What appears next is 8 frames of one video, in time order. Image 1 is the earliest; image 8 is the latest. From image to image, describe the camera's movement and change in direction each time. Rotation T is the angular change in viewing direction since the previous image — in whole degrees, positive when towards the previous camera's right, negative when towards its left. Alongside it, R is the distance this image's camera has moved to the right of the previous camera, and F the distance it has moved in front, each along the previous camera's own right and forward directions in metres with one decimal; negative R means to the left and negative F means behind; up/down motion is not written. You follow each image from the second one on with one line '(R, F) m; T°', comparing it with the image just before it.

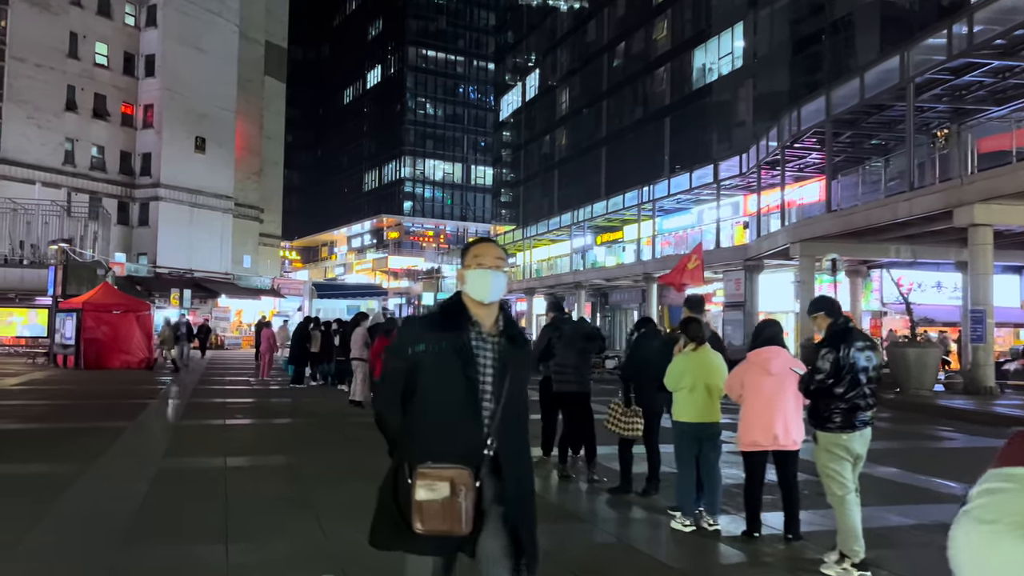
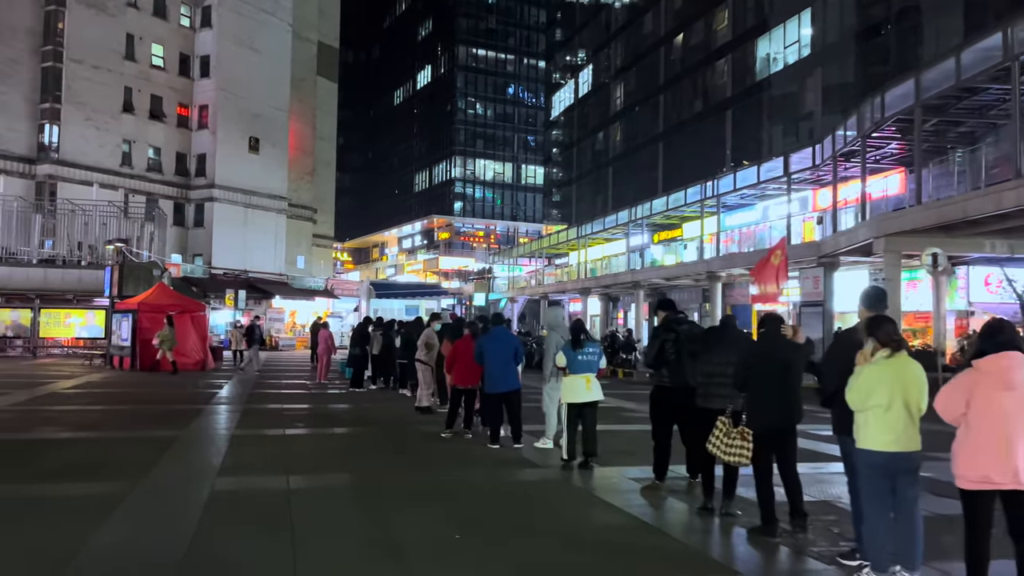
(-0.4, +0.9) m; -3°
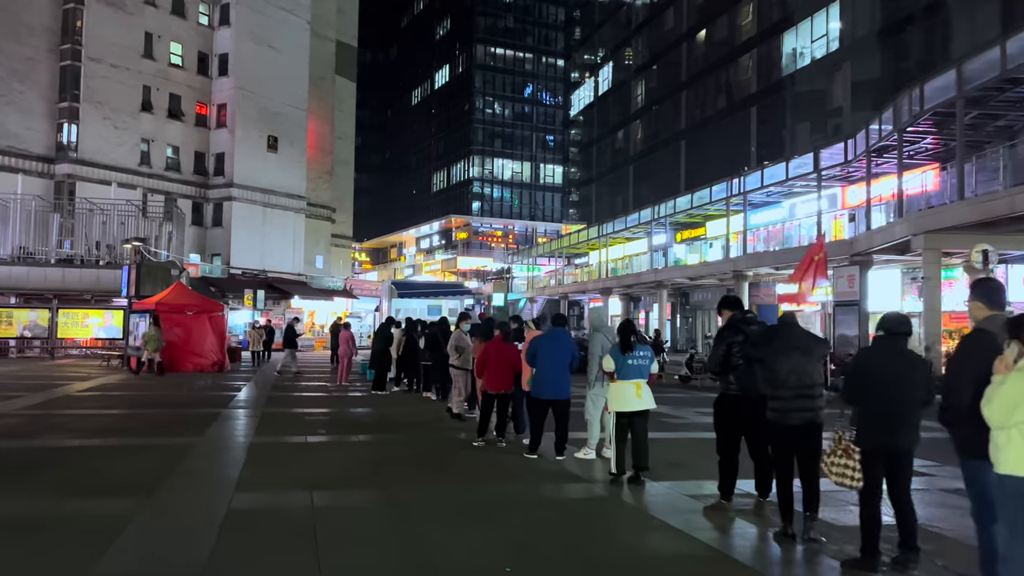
(-0.2, +0.5) m; -1°
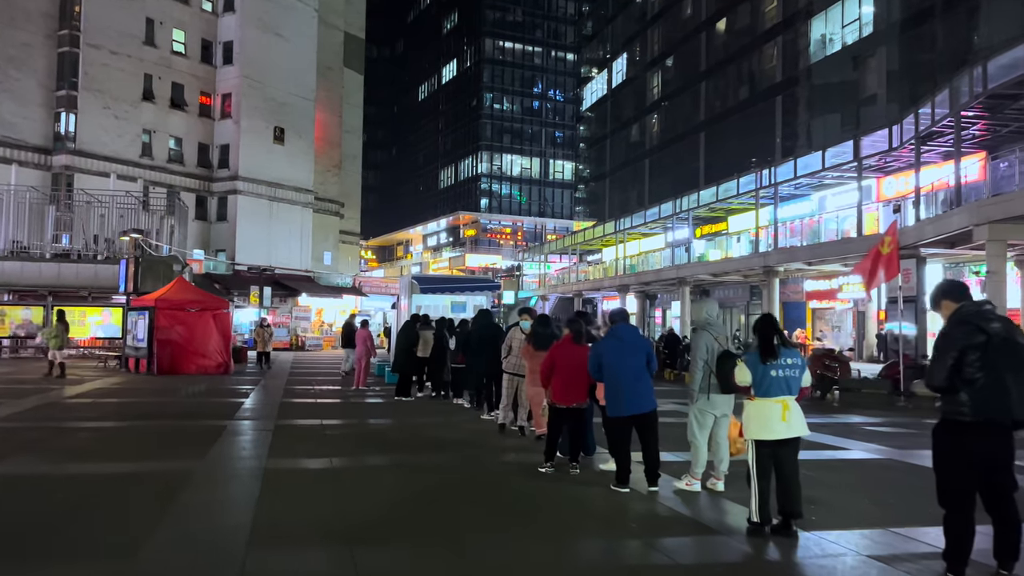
(-0.5, +1.4) m; 0°
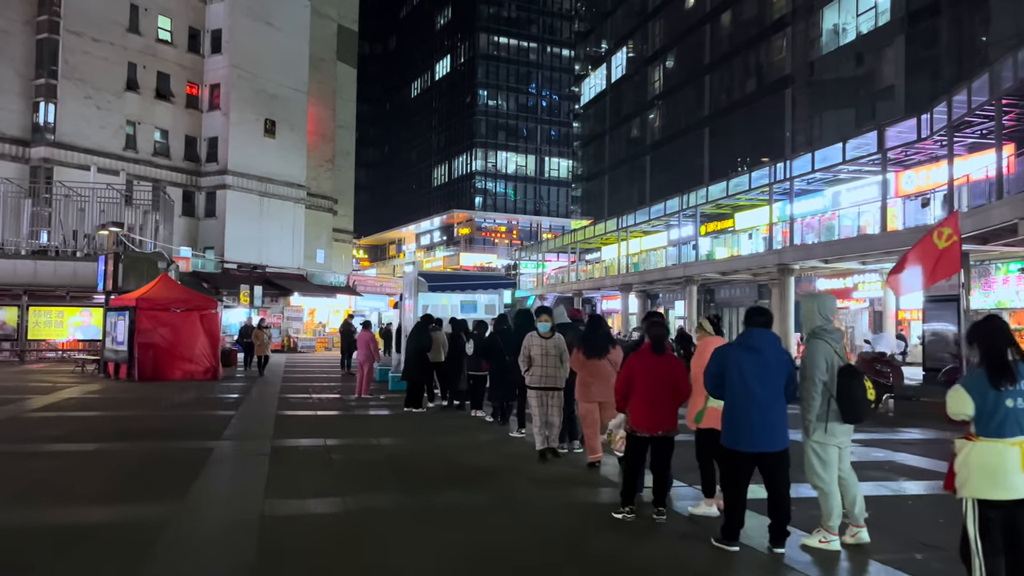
(-0.4, +1.3) m; +1°
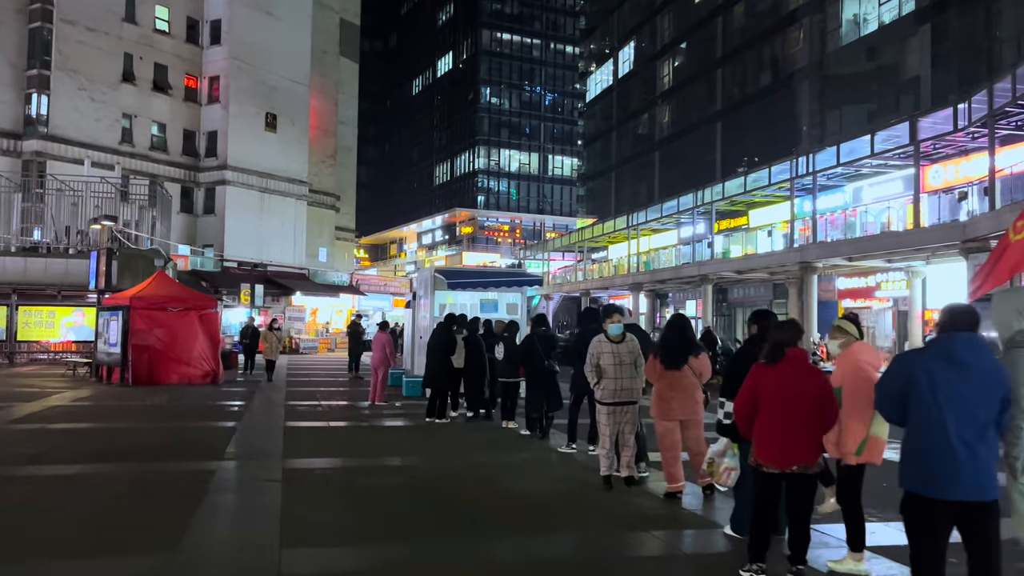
(-0.4, +1.0) m; 0°
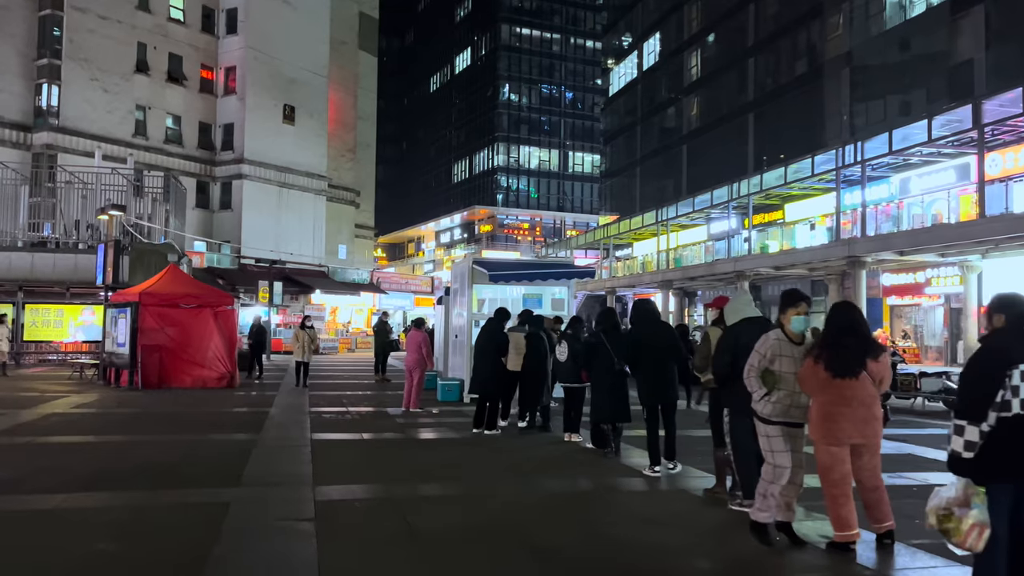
(-0.4, +1.2) m; -1°
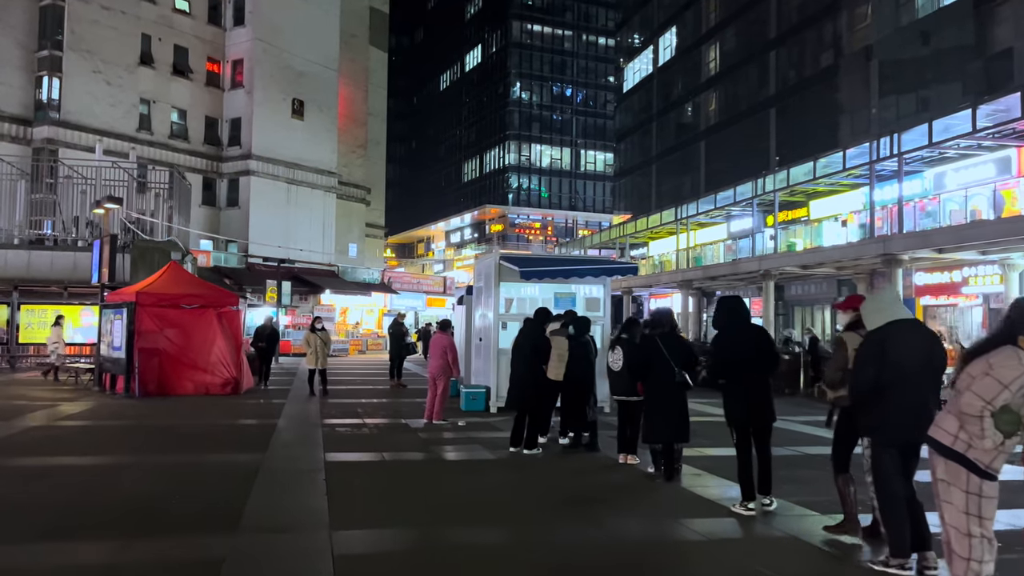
(-0.3, +1.0) m; -1°
